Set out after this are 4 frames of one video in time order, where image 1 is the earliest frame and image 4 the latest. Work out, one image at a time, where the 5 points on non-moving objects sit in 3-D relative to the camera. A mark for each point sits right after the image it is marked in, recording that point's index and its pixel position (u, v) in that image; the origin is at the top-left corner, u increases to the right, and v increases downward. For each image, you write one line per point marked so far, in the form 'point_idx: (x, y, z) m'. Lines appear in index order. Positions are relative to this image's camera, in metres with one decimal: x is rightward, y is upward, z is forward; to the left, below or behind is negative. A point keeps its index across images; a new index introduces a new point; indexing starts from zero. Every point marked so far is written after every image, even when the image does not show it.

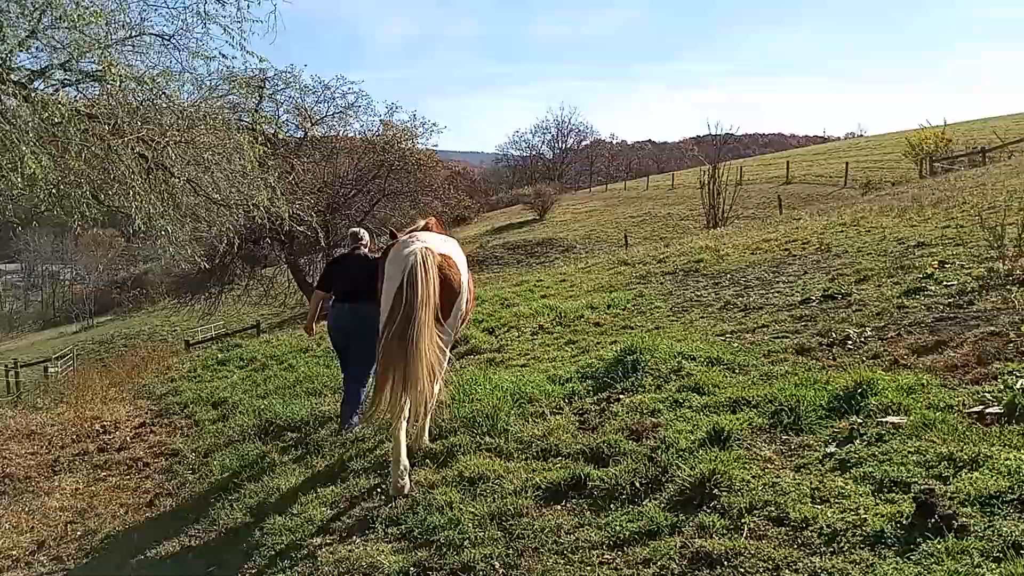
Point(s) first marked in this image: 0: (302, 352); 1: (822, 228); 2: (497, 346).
0: (-2.6, -0.8, +10.9) m
1: (+4.7, +0.9, +13.1) m
2: (-0.1, -0.5, +8.1) m
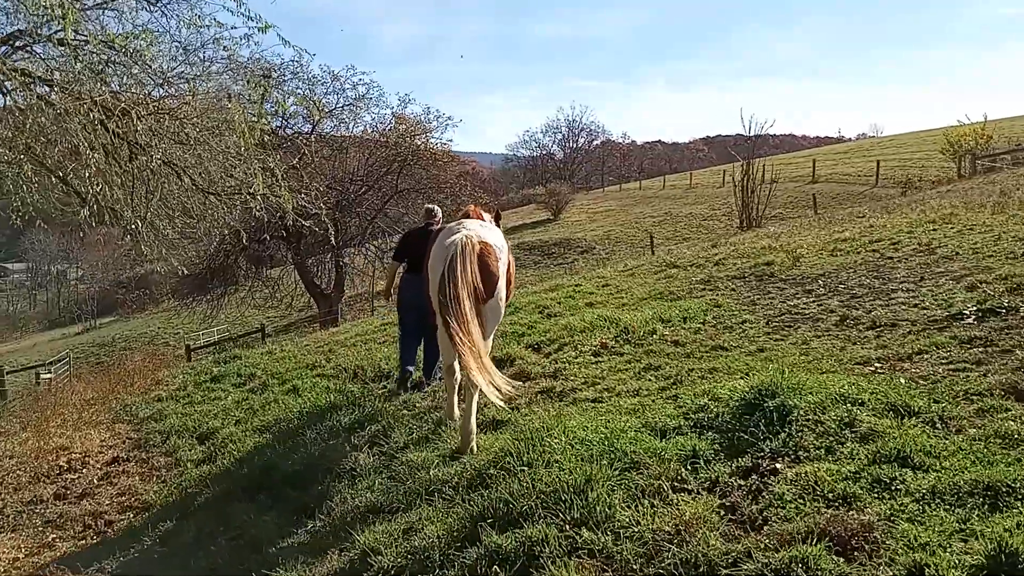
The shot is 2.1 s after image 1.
0: (-2.2, -0.9, +9.2) m
1: (+5.2, +0.8, +11.4) m
2: (+0.3, -0.6, +6.4) m
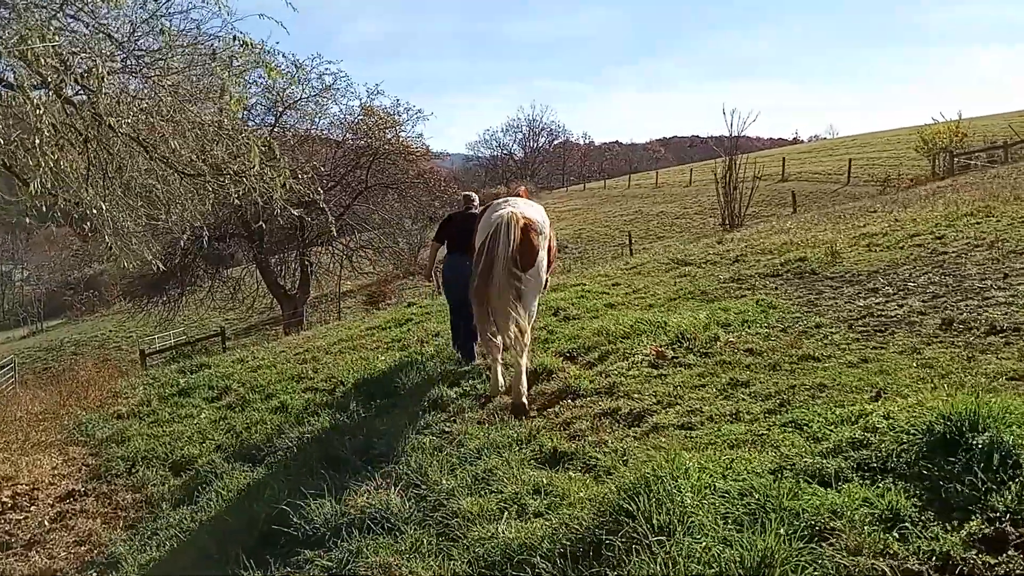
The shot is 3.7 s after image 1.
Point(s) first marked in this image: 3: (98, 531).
0: (-2.0, -0.9, +8.1) m
1: (+5.2, +0.8, +10.6) m
2: (+0.6, -0.6, +5.4) m
3: (-2.5, -1.5, +5.2) m
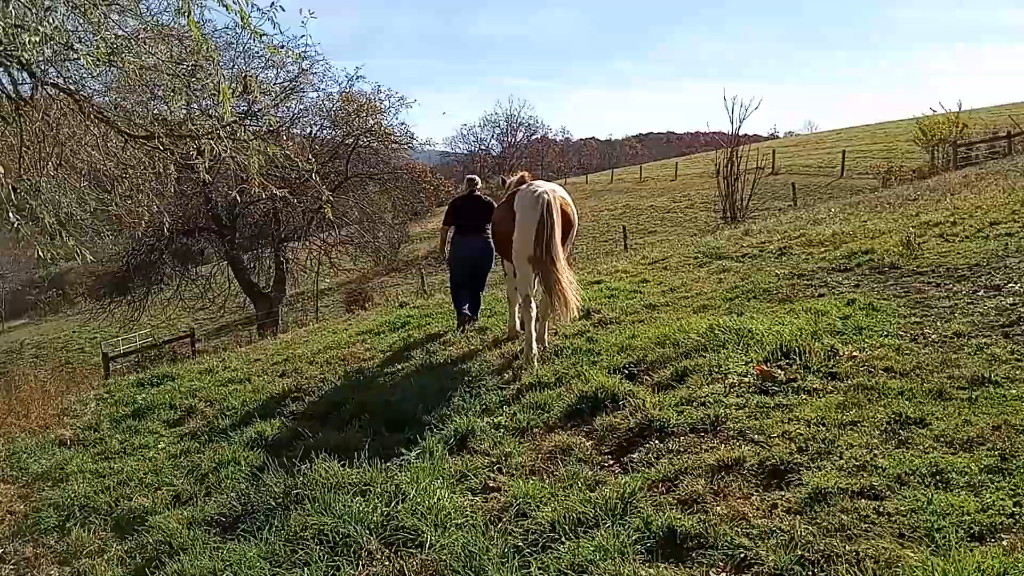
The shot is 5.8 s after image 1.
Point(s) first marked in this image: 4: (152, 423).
0: (-1.8, -0.9, +6.6) m
1: (+5.3, +0.9, +9.3) m
2: (+0.9, -0.6, +4.0) m
3: (-2.2, -1.5, +3.8) m
4: (-3.0, -1.1, +7.2) m
